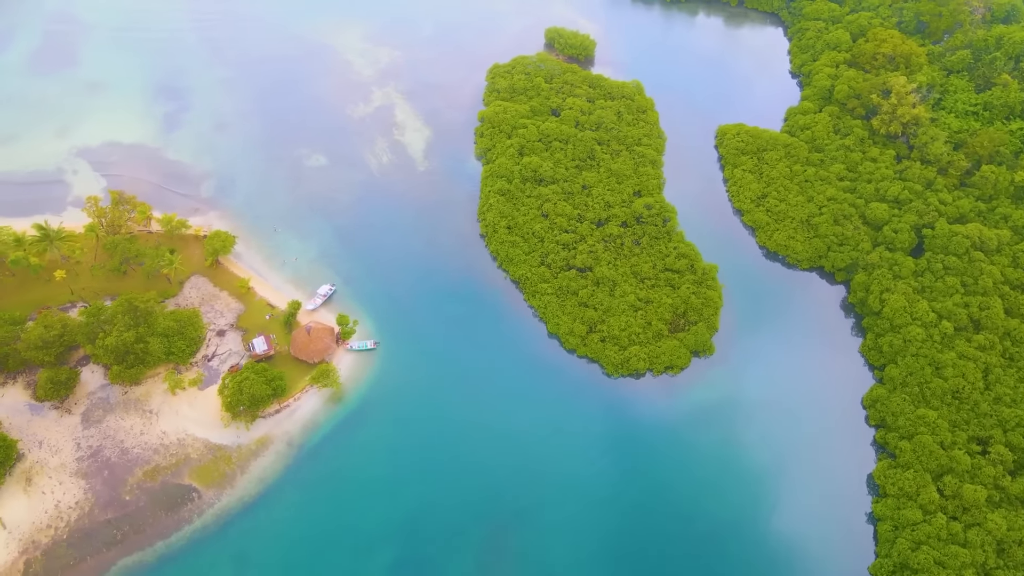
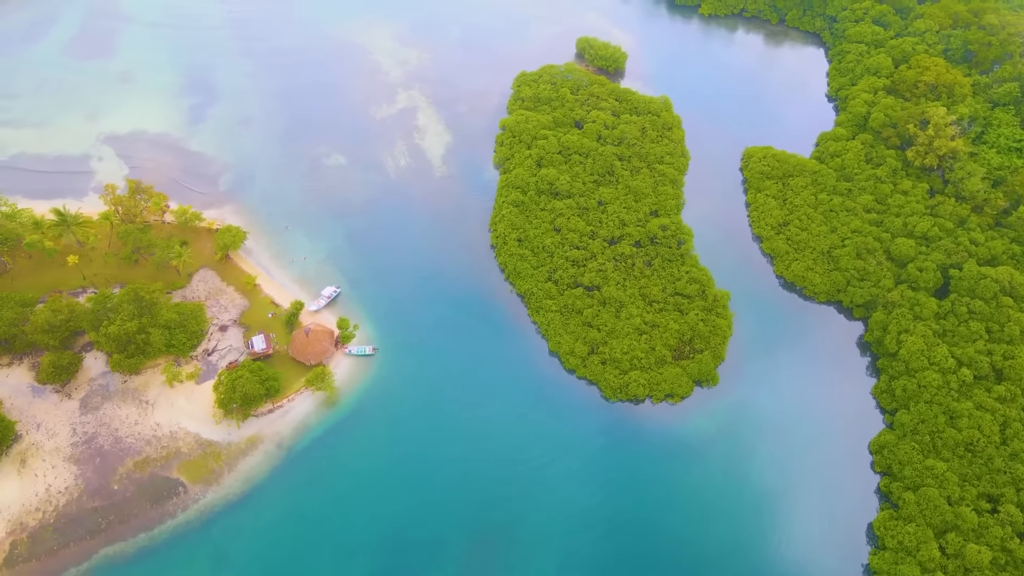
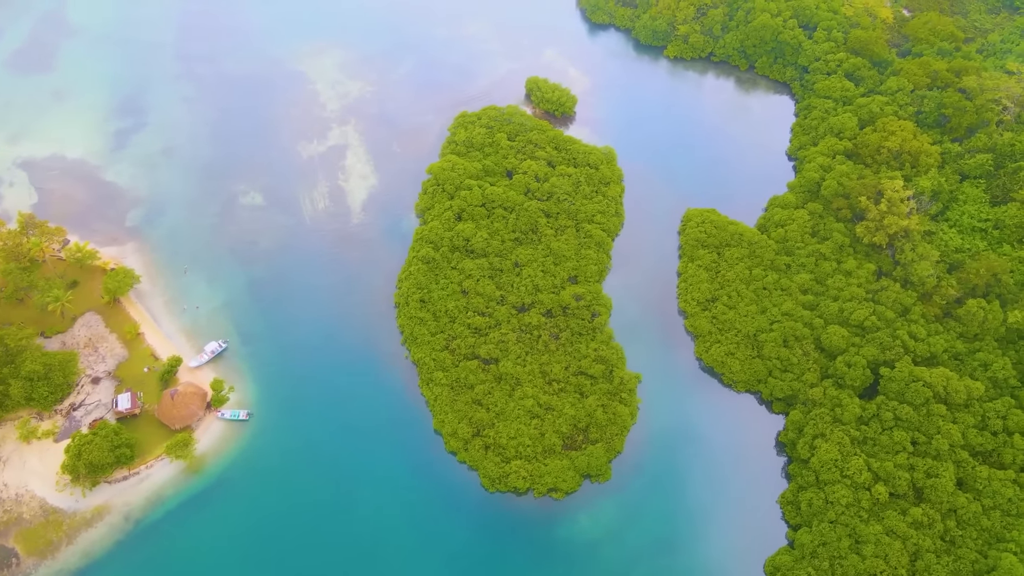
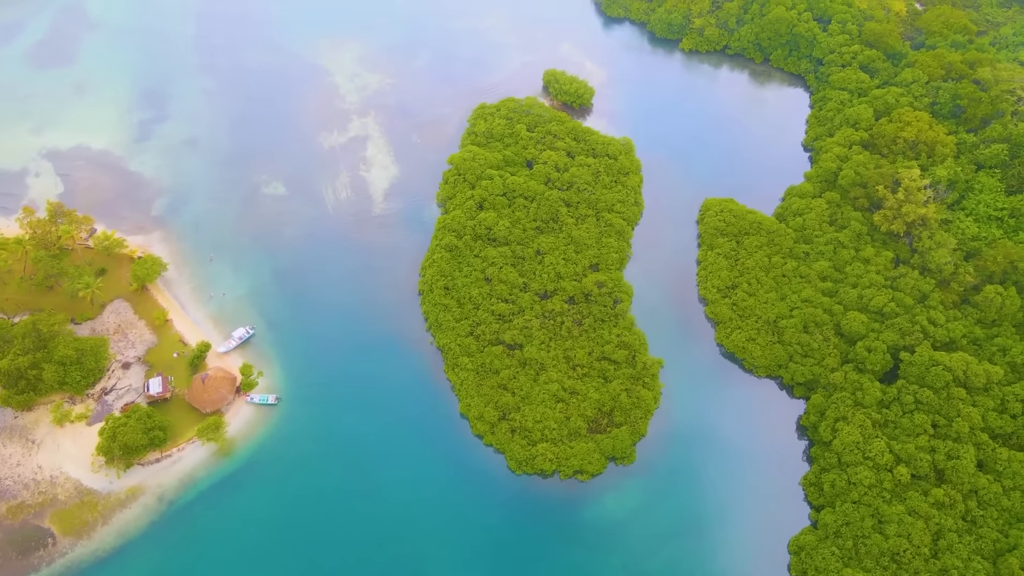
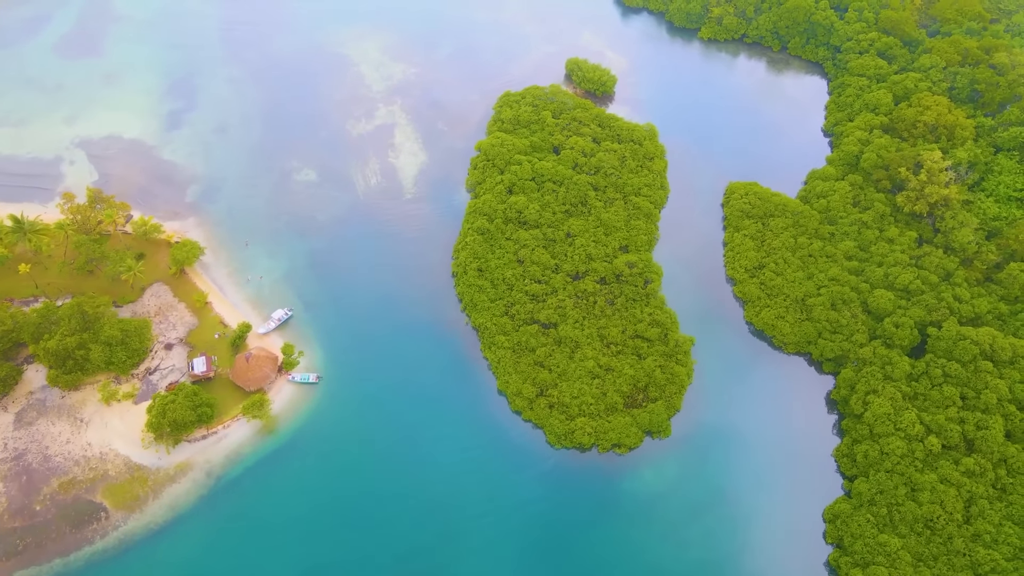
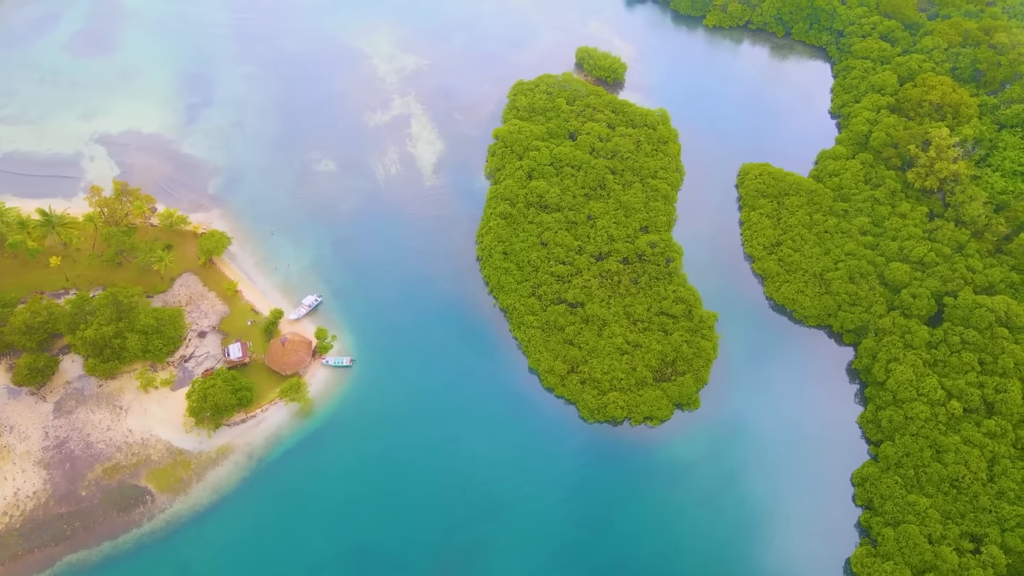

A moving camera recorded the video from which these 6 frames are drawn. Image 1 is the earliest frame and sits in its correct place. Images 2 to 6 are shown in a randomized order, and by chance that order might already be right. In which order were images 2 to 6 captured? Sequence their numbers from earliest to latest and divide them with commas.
2, 6, 5, 4, 3
